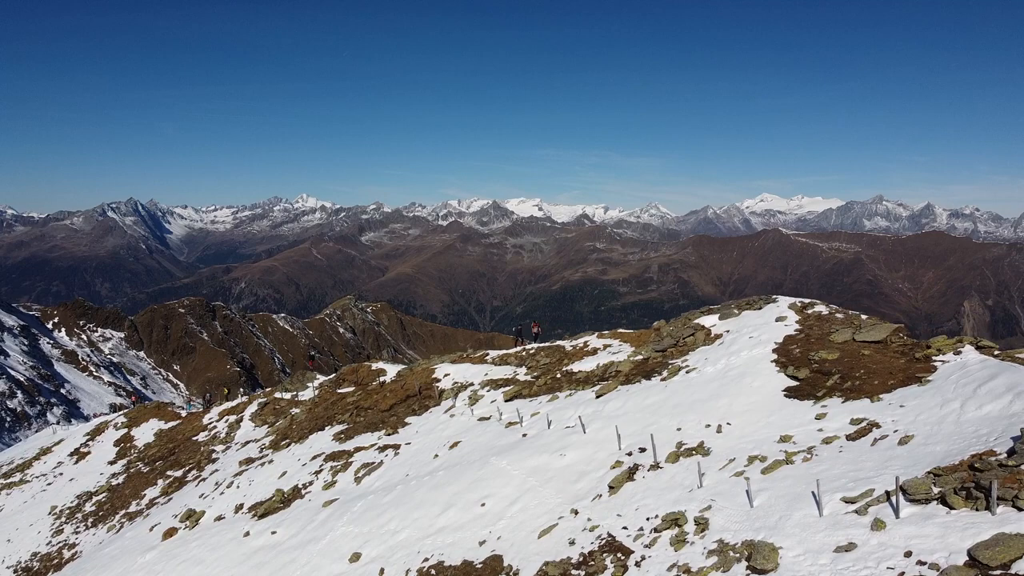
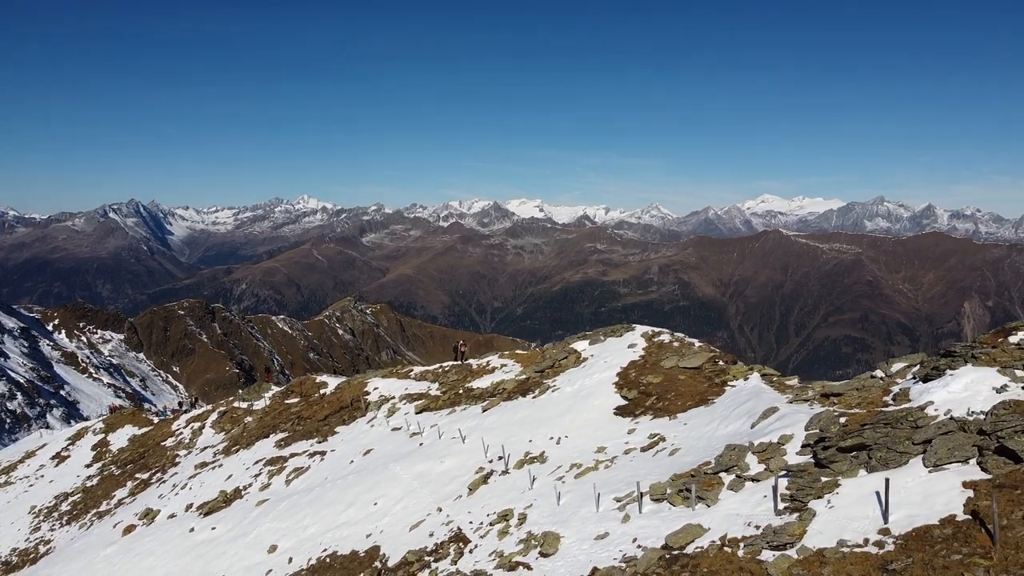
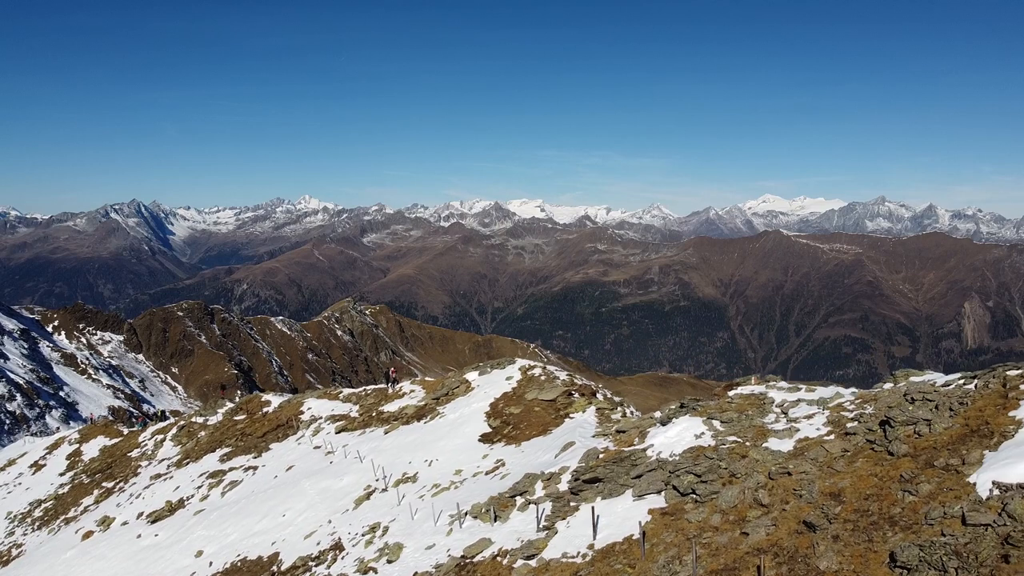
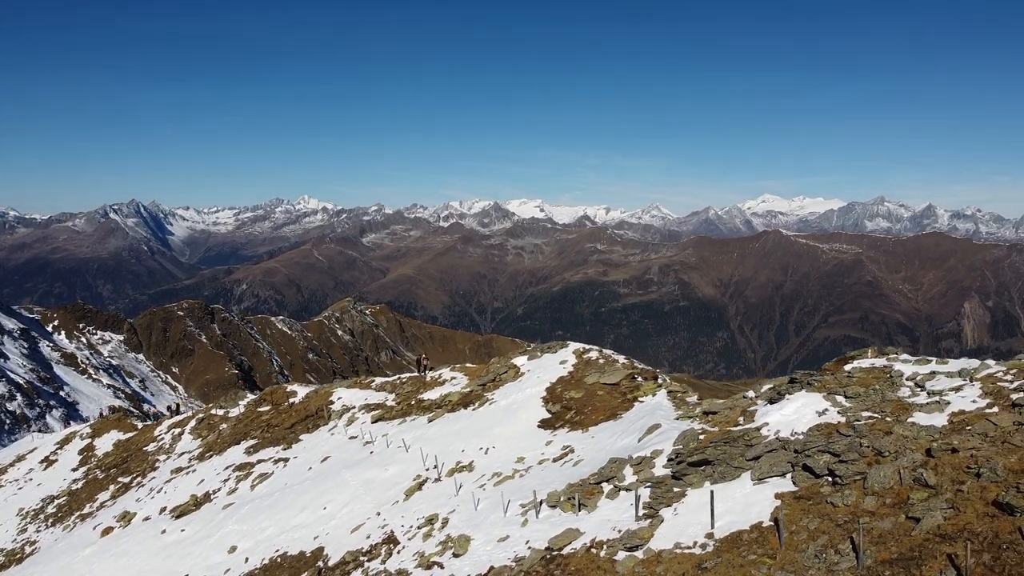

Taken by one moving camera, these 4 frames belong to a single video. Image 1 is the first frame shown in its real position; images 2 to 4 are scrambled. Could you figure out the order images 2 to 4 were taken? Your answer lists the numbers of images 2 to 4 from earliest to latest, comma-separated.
2, 4, 3
